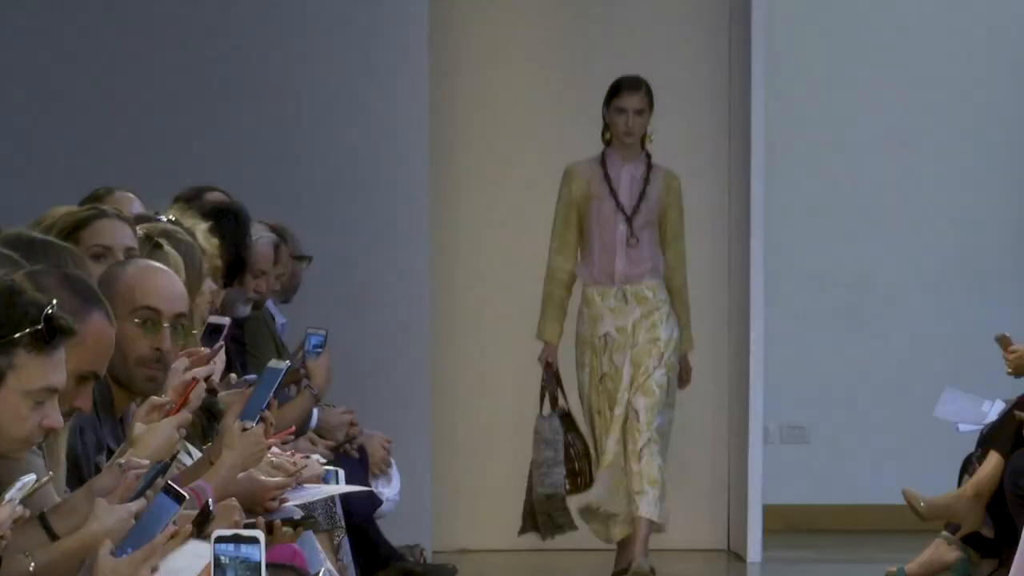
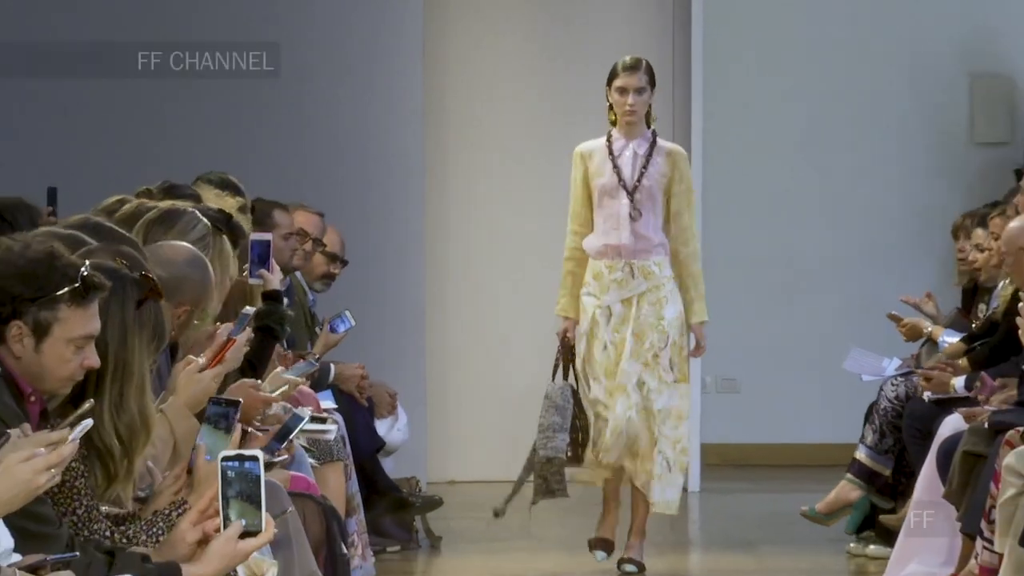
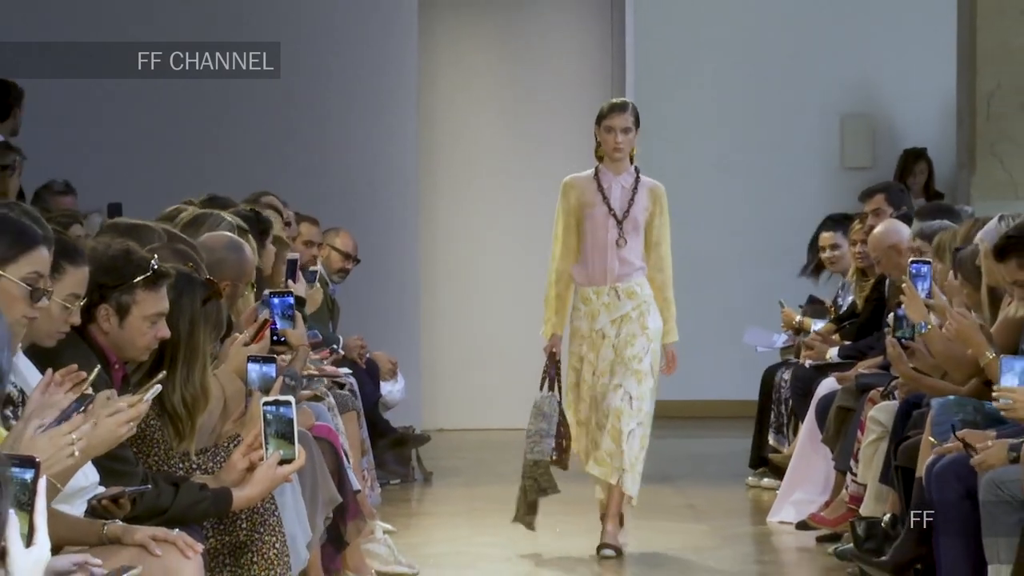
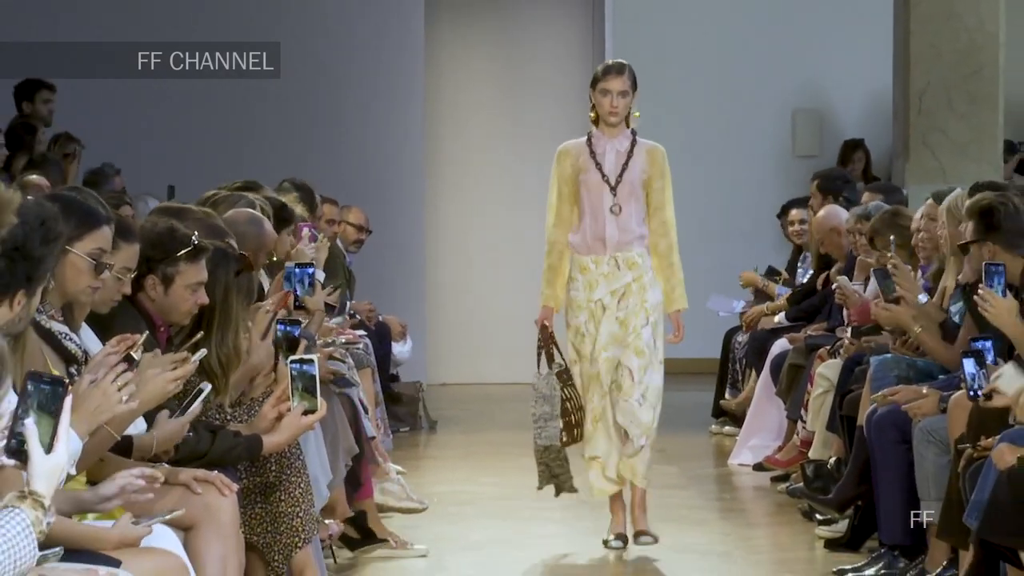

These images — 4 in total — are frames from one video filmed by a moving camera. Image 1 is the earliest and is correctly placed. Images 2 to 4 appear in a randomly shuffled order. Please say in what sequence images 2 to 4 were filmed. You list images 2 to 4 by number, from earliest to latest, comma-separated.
2, 3, 4
